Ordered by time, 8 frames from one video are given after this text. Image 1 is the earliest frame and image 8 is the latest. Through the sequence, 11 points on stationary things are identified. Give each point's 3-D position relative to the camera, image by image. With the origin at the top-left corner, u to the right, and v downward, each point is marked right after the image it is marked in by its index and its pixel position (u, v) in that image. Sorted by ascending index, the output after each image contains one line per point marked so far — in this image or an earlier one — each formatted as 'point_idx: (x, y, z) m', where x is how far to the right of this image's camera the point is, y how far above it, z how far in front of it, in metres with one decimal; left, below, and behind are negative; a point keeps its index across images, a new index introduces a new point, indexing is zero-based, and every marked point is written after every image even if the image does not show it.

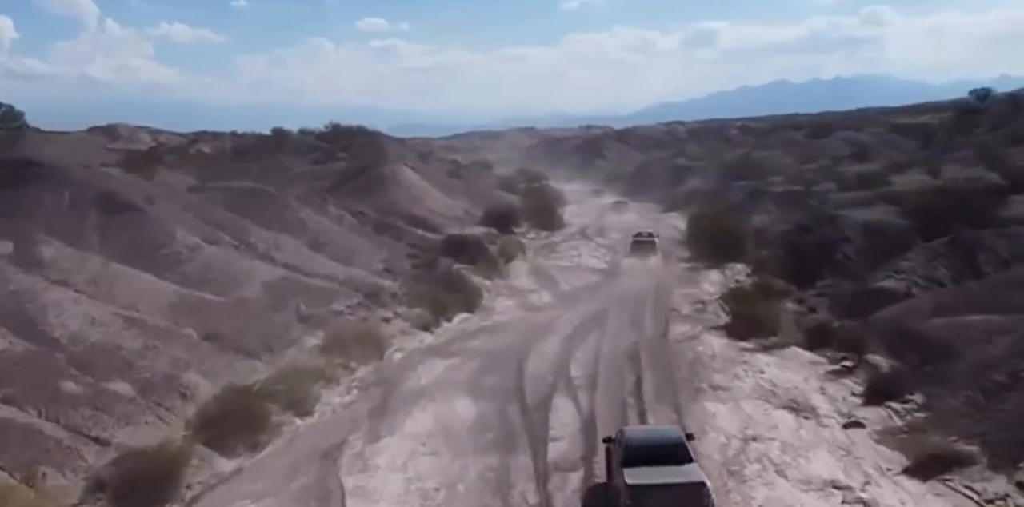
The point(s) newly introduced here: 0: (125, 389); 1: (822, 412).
0: (-7.3, -2.6, +18.3) m
1: (+6.1, -3.1, +19.1) m
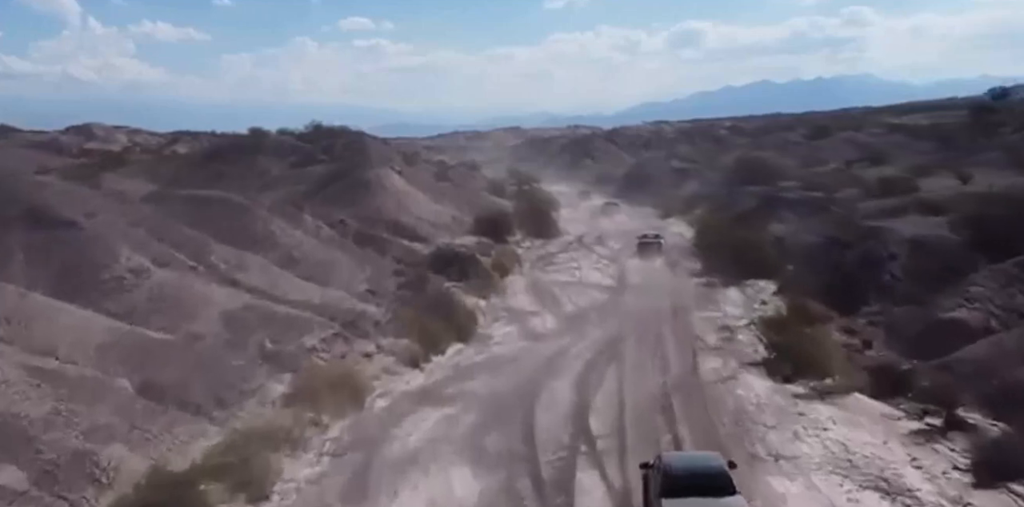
0: (-7.1, -3.2, +13.9) m
1: (+6.3, -3.7, +14.9) m
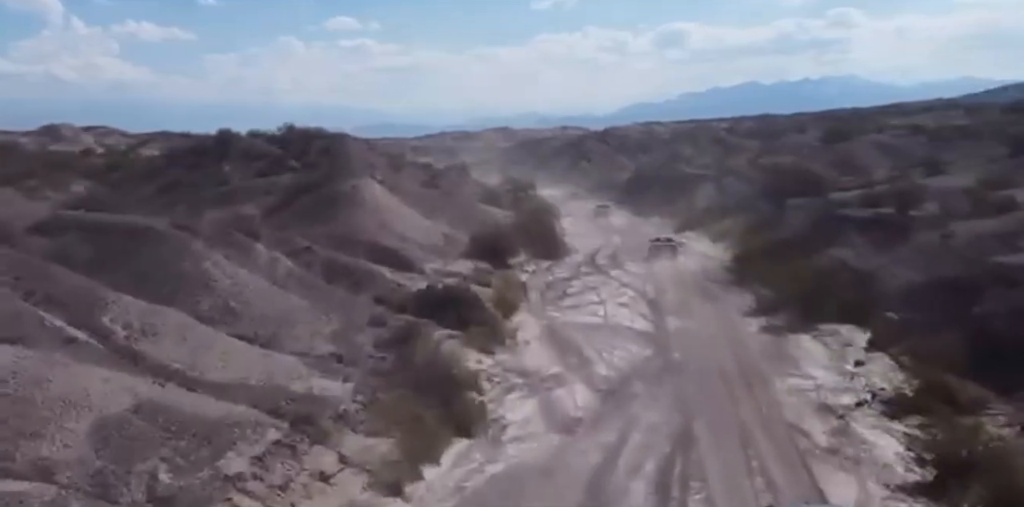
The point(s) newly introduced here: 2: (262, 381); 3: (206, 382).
0: (-6.4, -4.4, +5.4) m
1: (+6.9, -4.9, +6.6) m
2: (-5.1, -2.6, +19.8) m
3: (-5.9, -2.5, +18.8) m
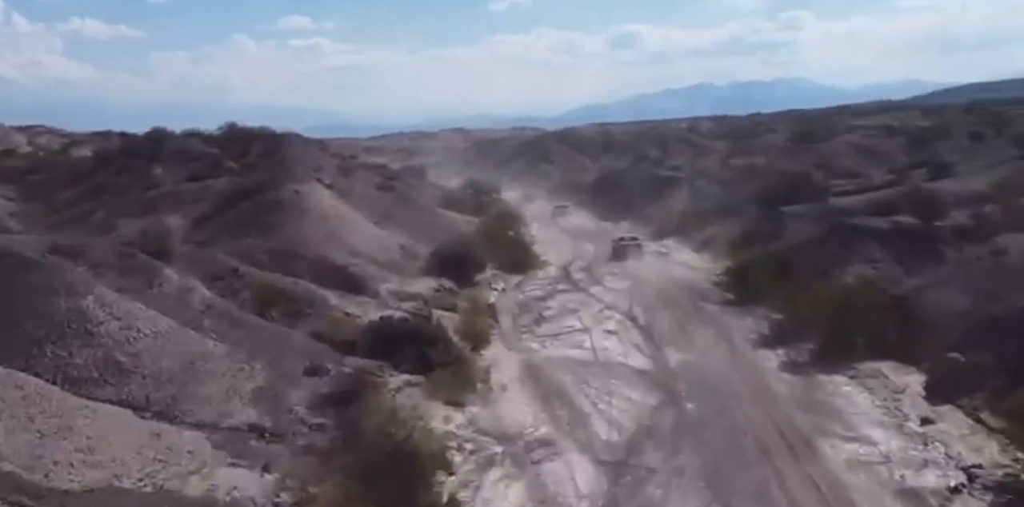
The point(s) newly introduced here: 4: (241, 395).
0: (-5.9, -5.0, -0.6) m
1: (+7.3, -5.5, +1.2) m
2: (-5.3, -3.2, +13.9) m
3: (-6.1, -3.1, +12.8) m
4: (-5.2, -2.7, +18.5) m
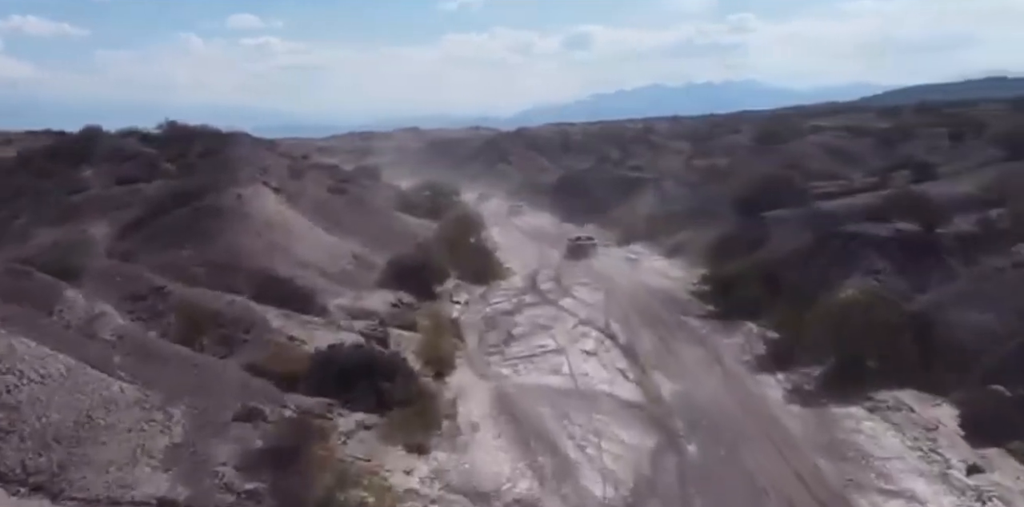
0: (-5.4, -5.4, -4.3) m
1: (+7.8, -5.8, -1.9) m
2: (-5.4, -3.6, +10.2) m
3: (-6.1, -3.5, +9.1) m
4: (-5.5, -3.1, +14.8) m
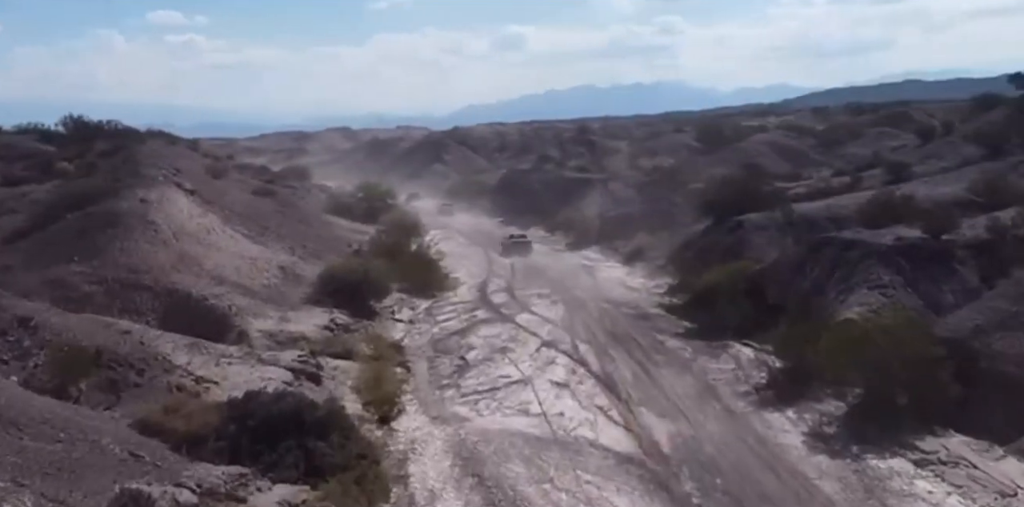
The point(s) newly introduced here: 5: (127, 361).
0: (-4.1, -5.8, -9.1) m
1: (+8.8, -6.1, -5.8) m
2: (-5.2, -4.0, +5.4) m
3: (-5.8, -3.9, +4.2) m
4: (-5.6, -3.5, +10.0) m
5: (-7.2, -2.1, +19.1) m
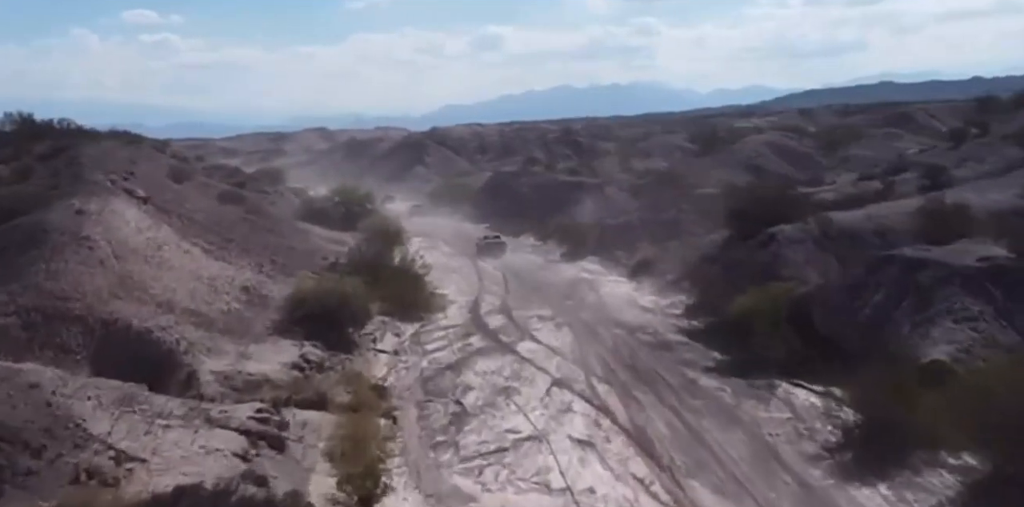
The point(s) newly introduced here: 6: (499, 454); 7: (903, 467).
0: (-3.2, -6.3, -13.9) m
1: (+9.7, -6.7, -10.3) m
2: (-4.5, -4.6, +0.6) m
3: (-5.1, -4.5, -0.6) m
4: (-5.1, -4.1, +5.1) m
5: (-6.9, -2.7, +14.2) m
6: (-0.3, -4.0, +19.4) m
7: (+7.1, -3.8, +17.6) m
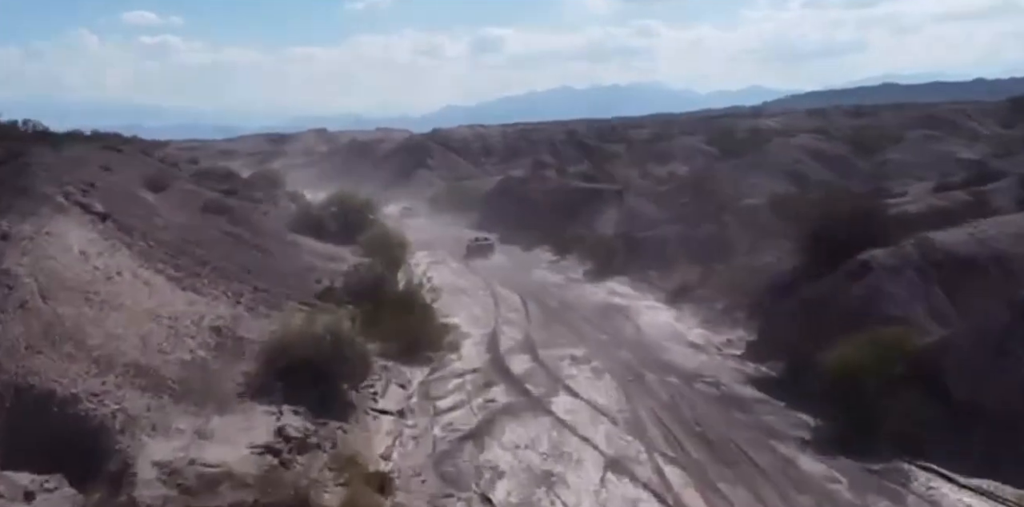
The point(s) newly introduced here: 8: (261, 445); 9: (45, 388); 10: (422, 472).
0: (-2.4, -7.2, -19.8) m
1: (+10.6, -7.5, -16.2) m
2: (-3.7, -5.4, -5.4) m
3: (-4.3, -5.3, -6.5) m
4: (-4.2, -4.9, -0.8) m
5: (-6.1, -3.5, +8.3) m
6: (+0.6, -4.8, +13.5) m
7: (+7.9, -4.6, +11.6) m
8: (-4.6, -3.5, +18.2) m
9: (-8.8, -2.4, +18.3) m
10: (-1.7, -4.2, +19.0) m
